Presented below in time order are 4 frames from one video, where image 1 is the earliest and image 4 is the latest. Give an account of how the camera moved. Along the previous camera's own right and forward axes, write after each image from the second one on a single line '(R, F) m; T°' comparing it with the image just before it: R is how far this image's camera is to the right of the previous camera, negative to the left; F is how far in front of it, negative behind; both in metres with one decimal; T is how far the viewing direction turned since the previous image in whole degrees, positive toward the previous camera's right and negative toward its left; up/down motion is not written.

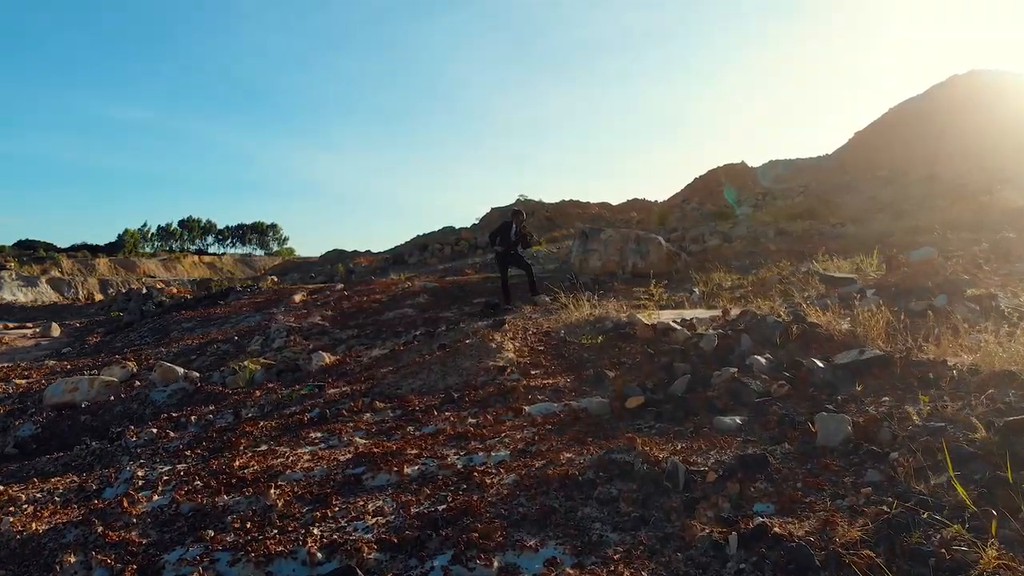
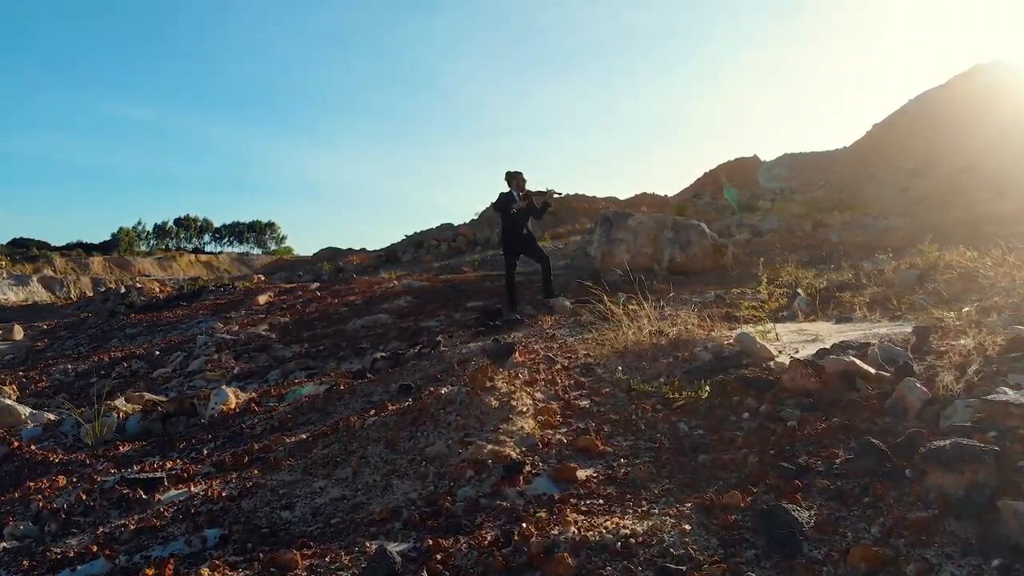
(-0.1, +3.5) m; 0°
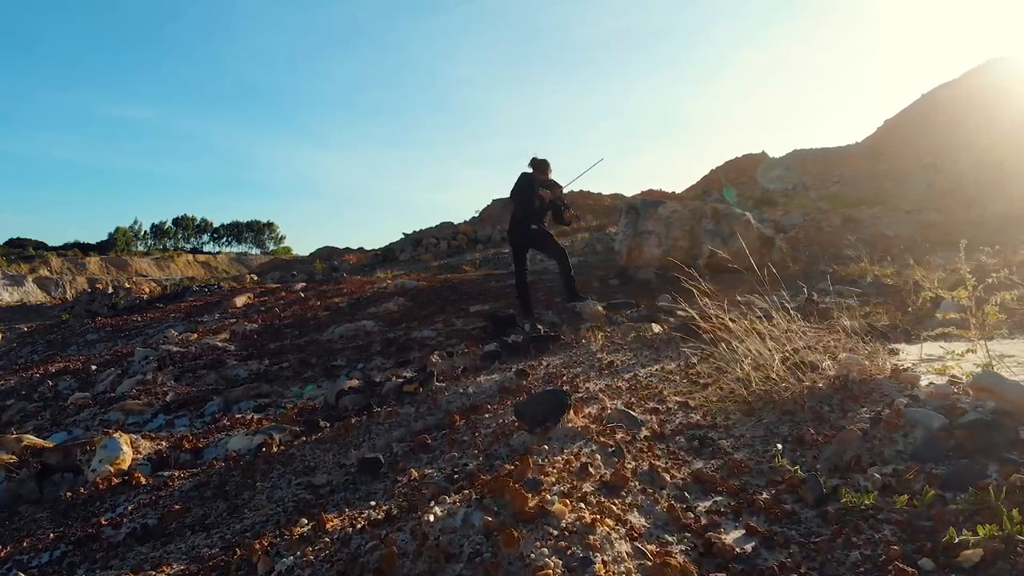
(-0.2, +2.0) m; 0°
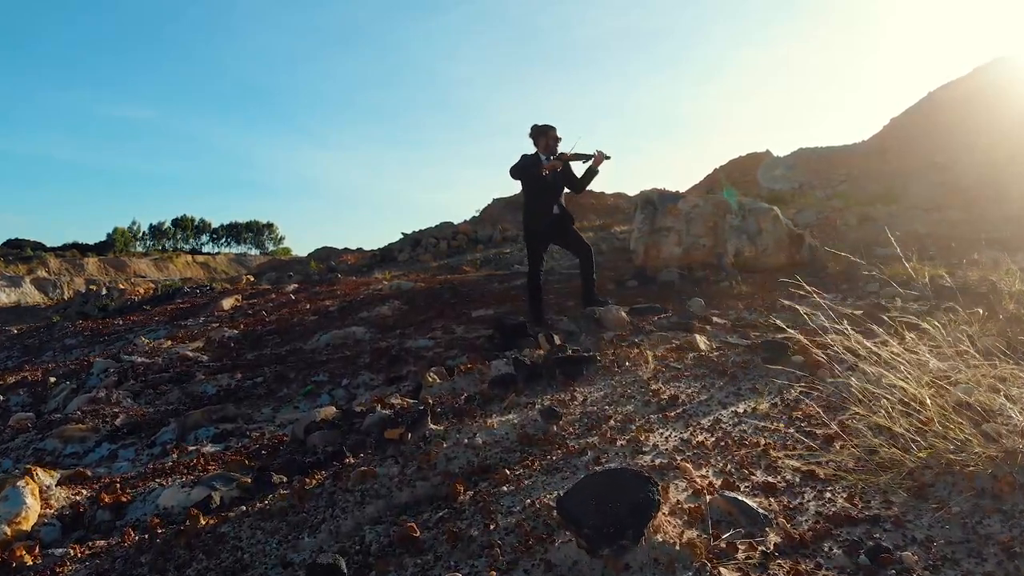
(-0.1, +1.0) m; 0°
